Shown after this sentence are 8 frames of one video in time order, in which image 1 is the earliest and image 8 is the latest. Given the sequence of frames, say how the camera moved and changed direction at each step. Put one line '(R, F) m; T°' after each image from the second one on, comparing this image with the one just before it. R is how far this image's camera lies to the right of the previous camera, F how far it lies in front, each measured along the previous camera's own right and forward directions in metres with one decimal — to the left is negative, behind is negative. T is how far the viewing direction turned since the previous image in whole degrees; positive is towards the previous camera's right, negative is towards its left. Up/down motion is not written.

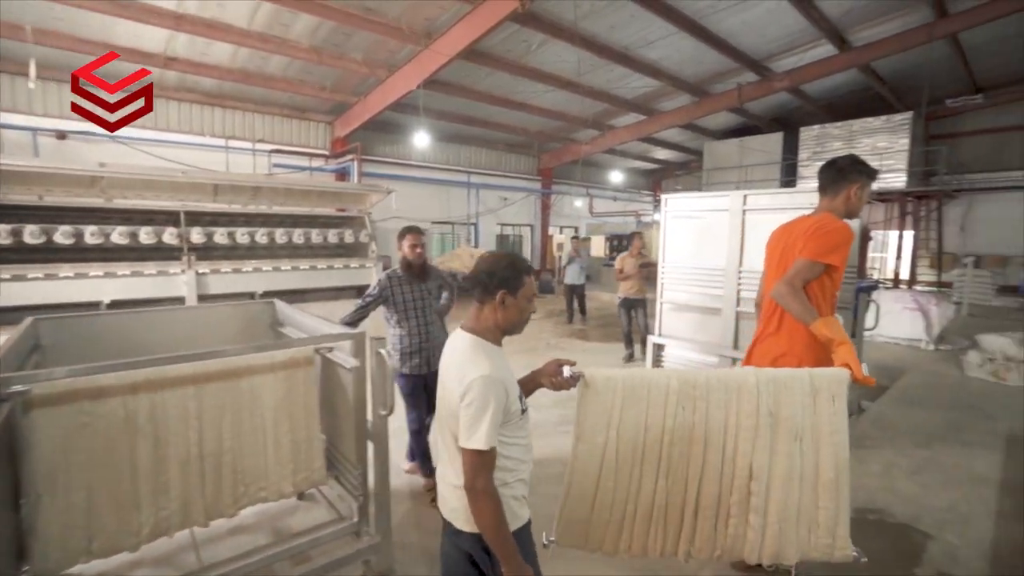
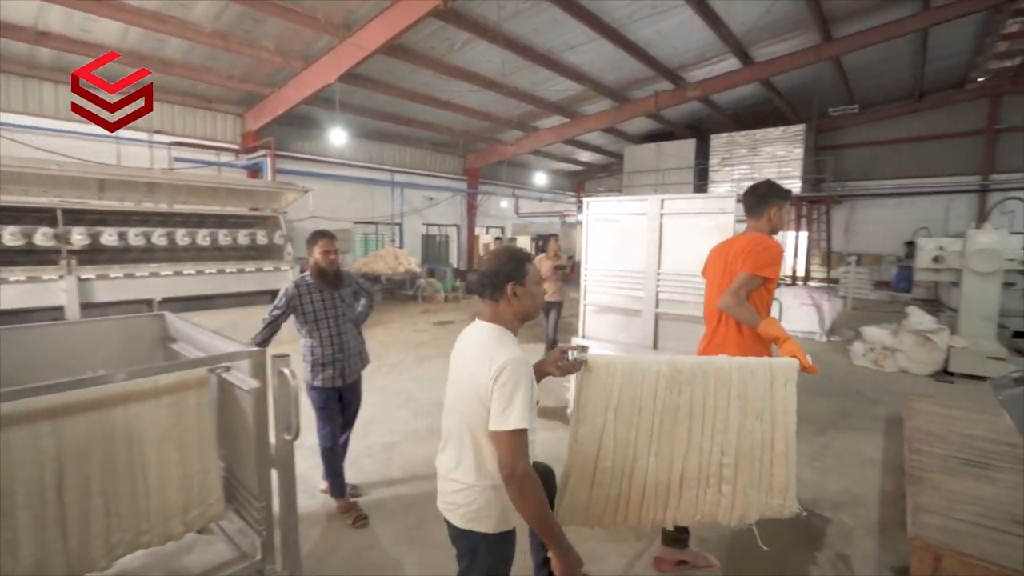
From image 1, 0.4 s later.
(0.0, 0.0) m; +8°
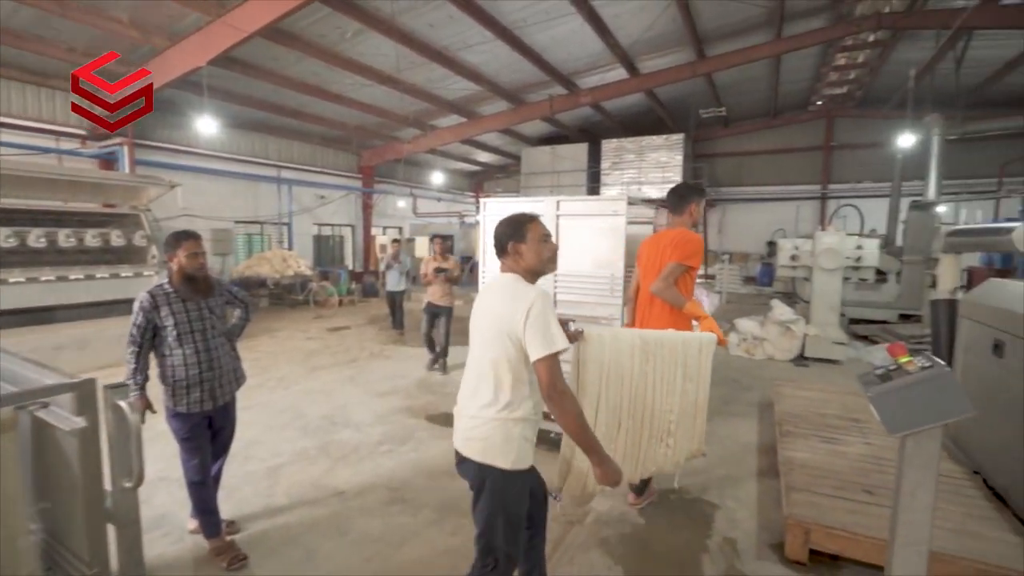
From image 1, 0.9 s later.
(0.0, +0.1) m; +11°
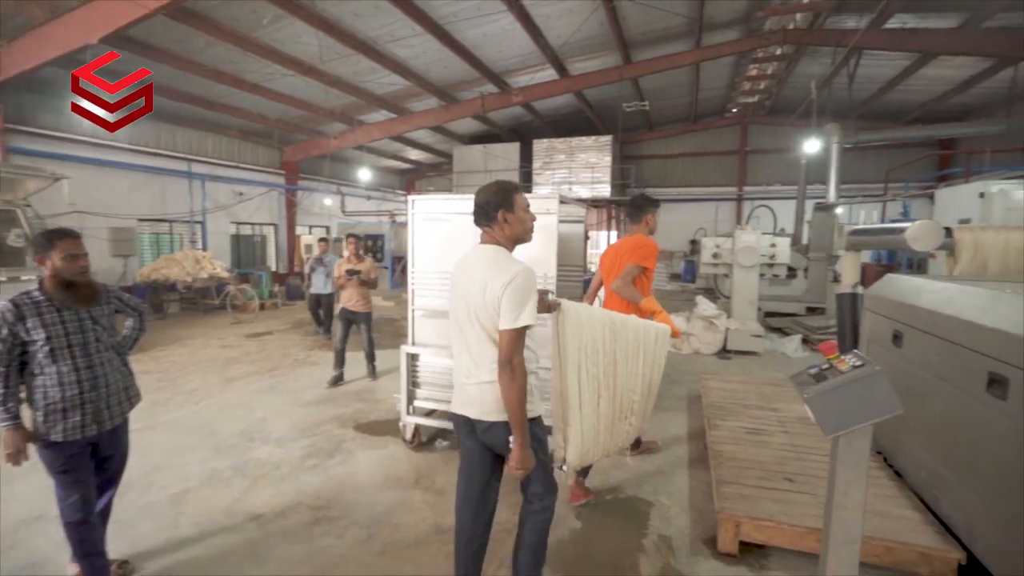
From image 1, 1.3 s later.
(0.0, +0.1) m; +7°
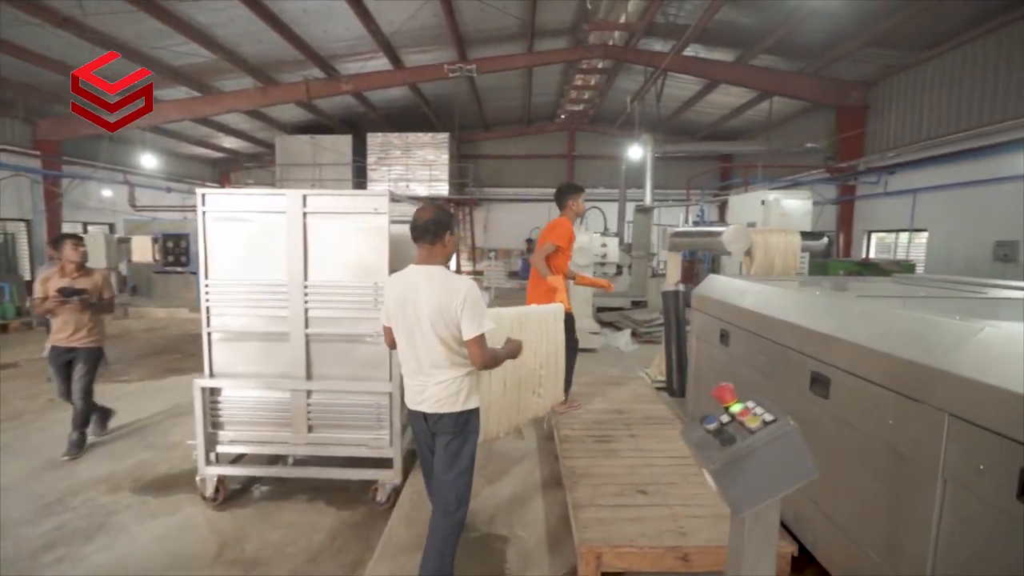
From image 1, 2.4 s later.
(+0.1, +0.3) m; +18°
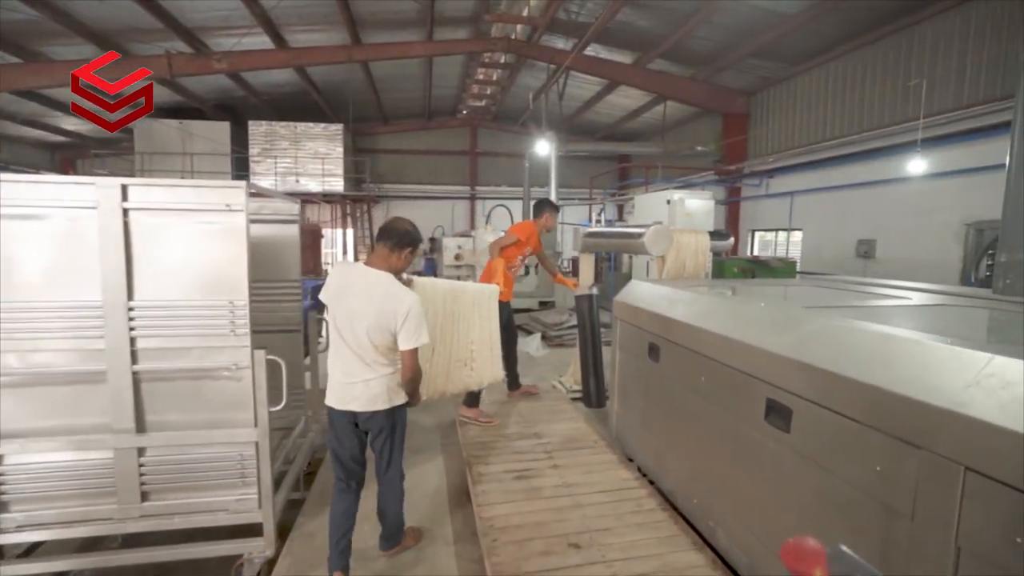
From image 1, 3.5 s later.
(0.0, +0.4) m; +11°
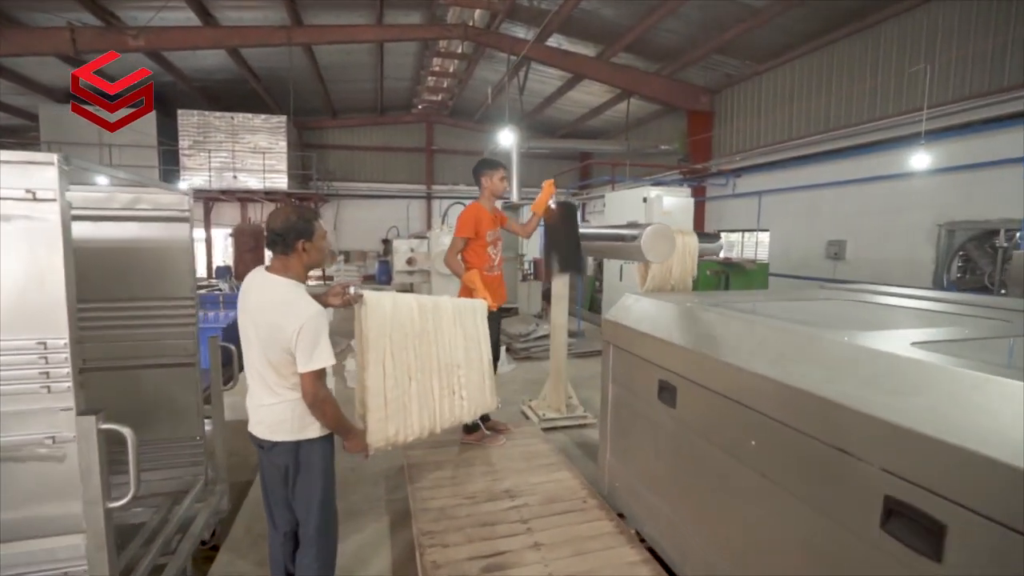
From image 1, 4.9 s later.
(0.0, +0.6) m; +5°
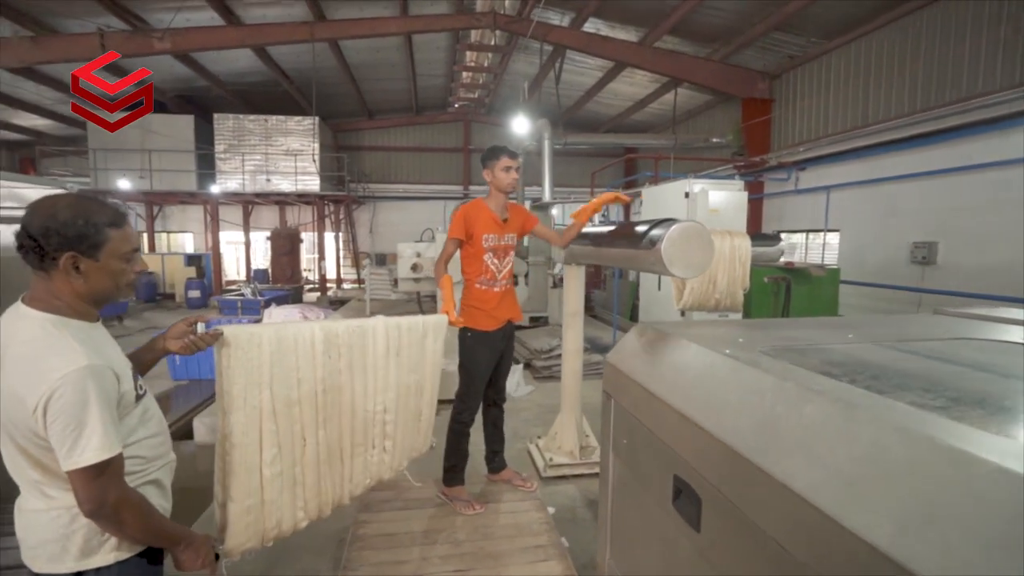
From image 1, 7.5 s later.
(+0.3, +0.6) m; -6°
